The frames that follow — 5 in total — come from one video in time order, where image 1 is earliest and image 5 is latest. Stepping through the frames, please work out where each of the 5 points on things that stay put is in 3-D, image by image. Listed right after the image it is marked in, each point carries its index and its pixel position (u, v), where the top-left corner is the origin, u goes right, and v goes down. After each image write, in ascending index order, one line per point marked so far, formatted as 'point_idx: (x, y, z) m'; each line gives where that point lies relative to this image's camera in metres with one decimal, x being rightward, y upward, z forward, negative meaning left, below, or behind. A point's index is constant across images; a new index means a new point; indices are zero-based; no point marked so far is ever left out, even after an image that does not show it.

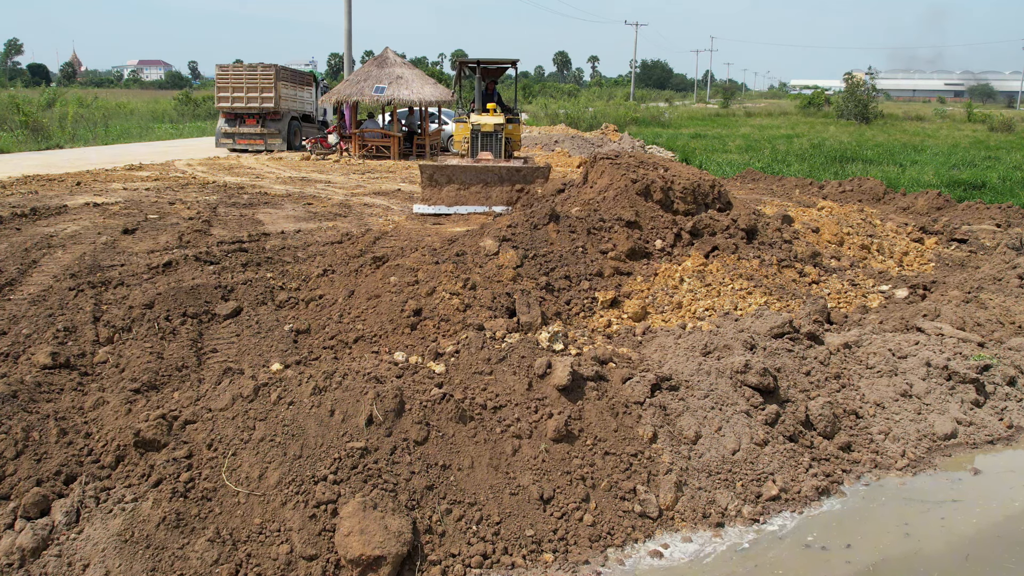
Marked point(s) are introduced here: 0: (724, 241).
0: (+1.6, +0.3, +6.9) m
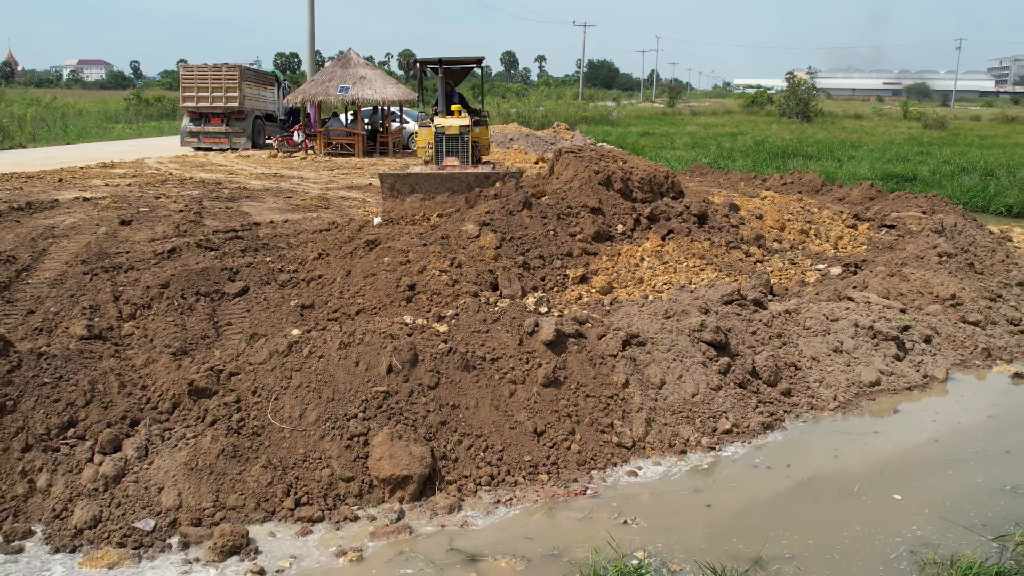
0: (+1.4, +0.5, +7.7) m
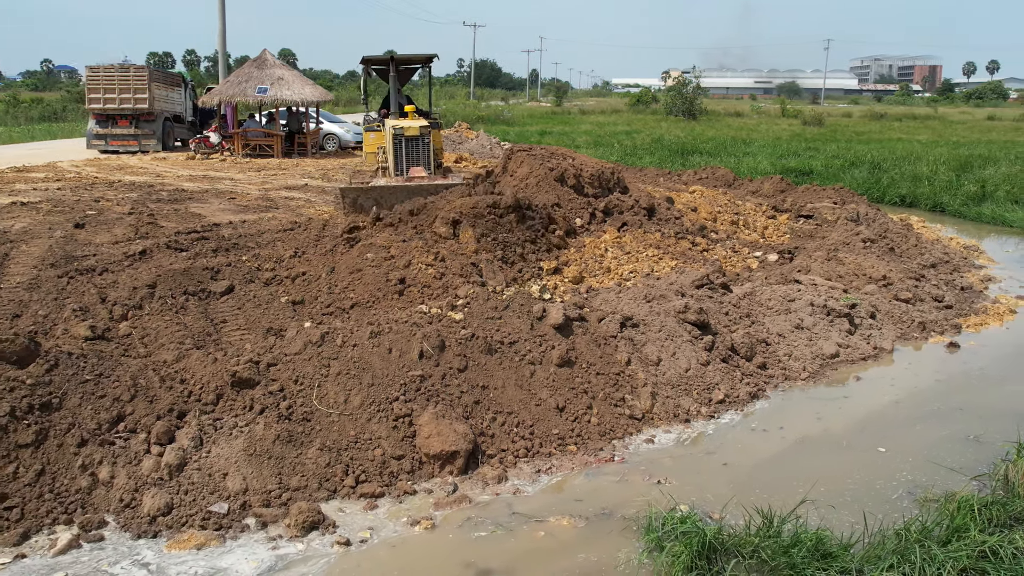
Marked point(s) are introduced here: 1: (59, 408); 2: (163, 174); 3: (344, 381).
0: (+1.0, +0.6, +8.2) m
1: (-2.1, -0.5, +4.3) m
2: (-4.8, +1.6, +13.1) m
3: (-0.8, -0.4, +4.5) m
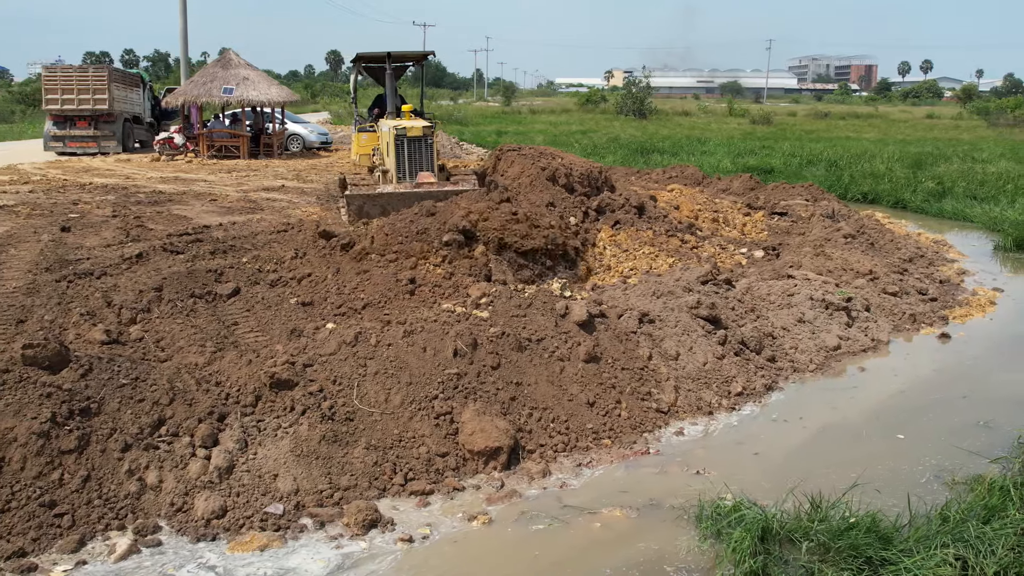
0: (+1.0, +0.6, +8.3) m
1: (-1.9, -0.6, +4.2) m
2: (-5.2, +1.5, +12.9) m
3: (-0.6, -0.4, +4.6) m
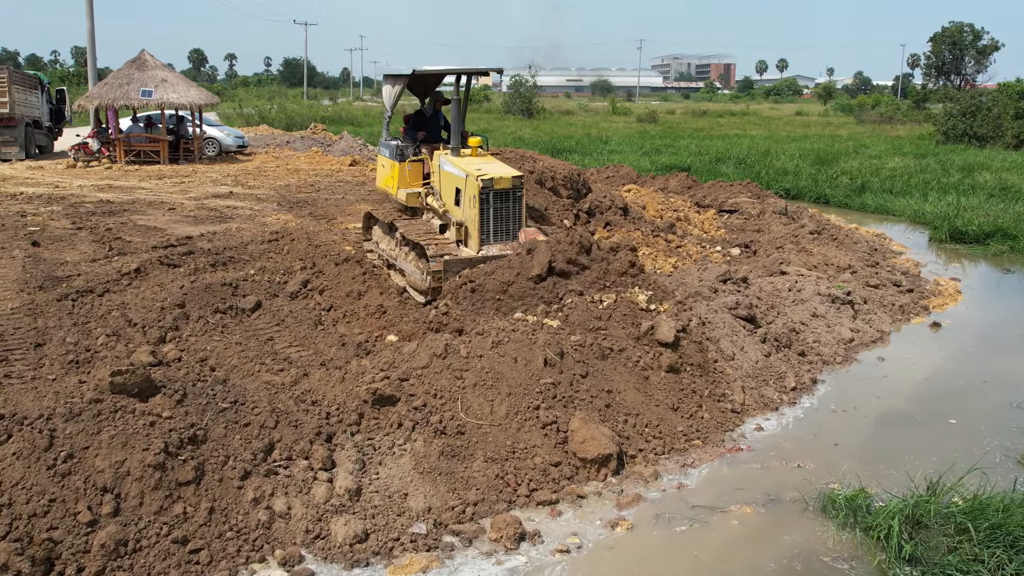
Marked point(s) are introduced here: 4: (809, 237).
0: (+0.9, +0.6, +8.5) m
1: (-1.3, -0.6, +4.0) m
2: (-5.8, +1.3, +12.1) m
3: (-0.1, -0.5, +4.5) m
4: (+3.0, +0.5, +9.6) m
